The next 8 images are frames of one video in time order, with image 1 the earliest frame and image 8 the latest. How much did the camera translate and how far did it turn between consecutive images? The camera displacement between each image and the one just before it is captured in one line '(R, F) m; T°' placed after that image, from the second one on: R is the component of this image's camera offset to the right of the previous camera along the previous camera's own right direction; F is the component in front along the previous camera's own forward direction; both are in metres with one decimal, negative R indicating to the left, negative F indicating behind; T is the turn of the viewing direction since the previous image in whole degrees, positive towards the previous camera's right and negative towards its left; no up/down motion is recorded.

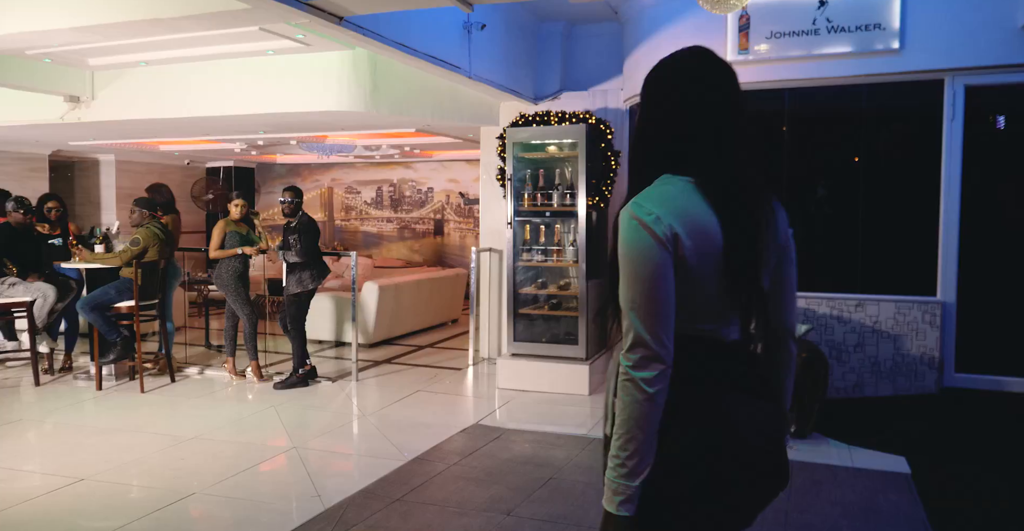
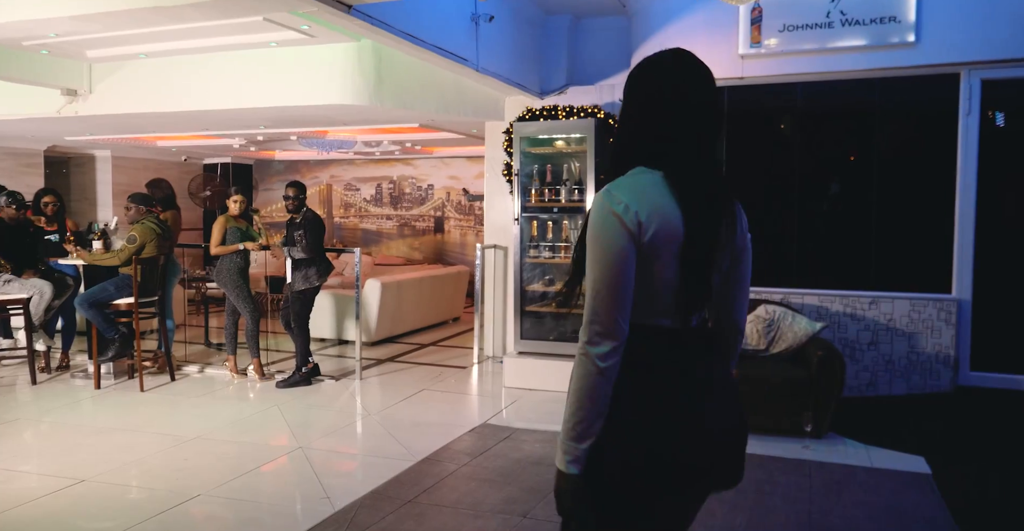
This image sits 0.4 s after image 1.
(-0.1, +0.1) m; 0°
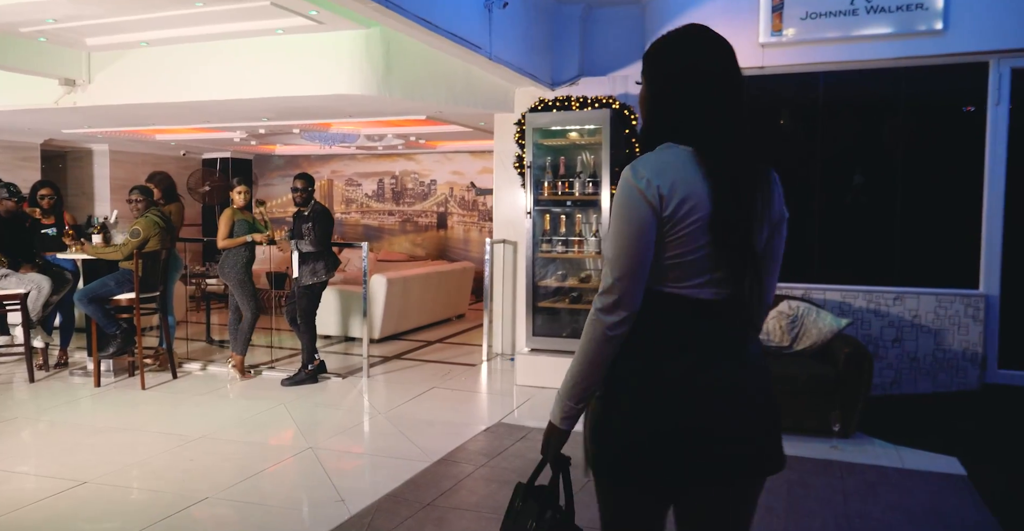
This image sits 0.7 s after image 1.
(-0.1, +0.2) m; 0°
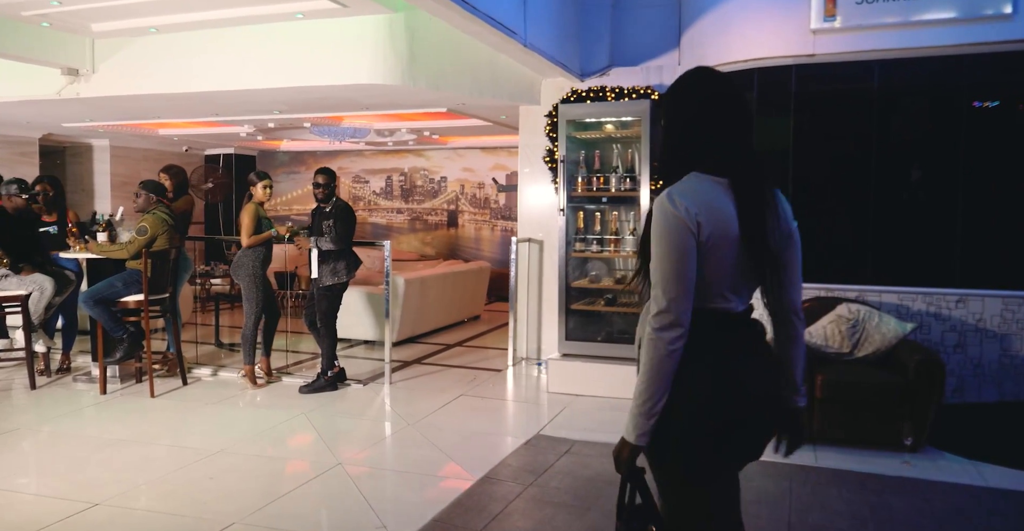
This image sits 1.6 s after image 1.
(-0.3, +0.3) m; 0°
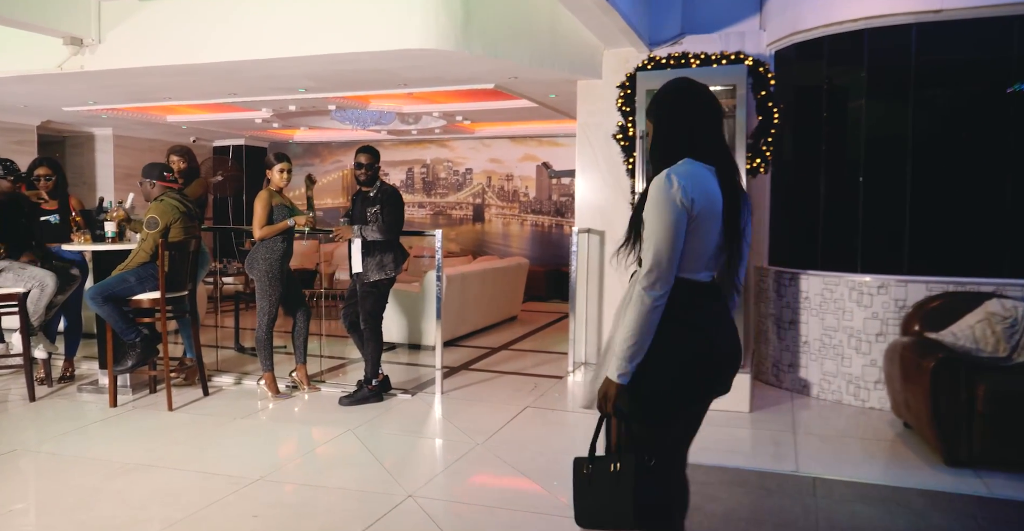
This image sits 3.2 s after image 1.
(-0.5, +0.7) m; 0°
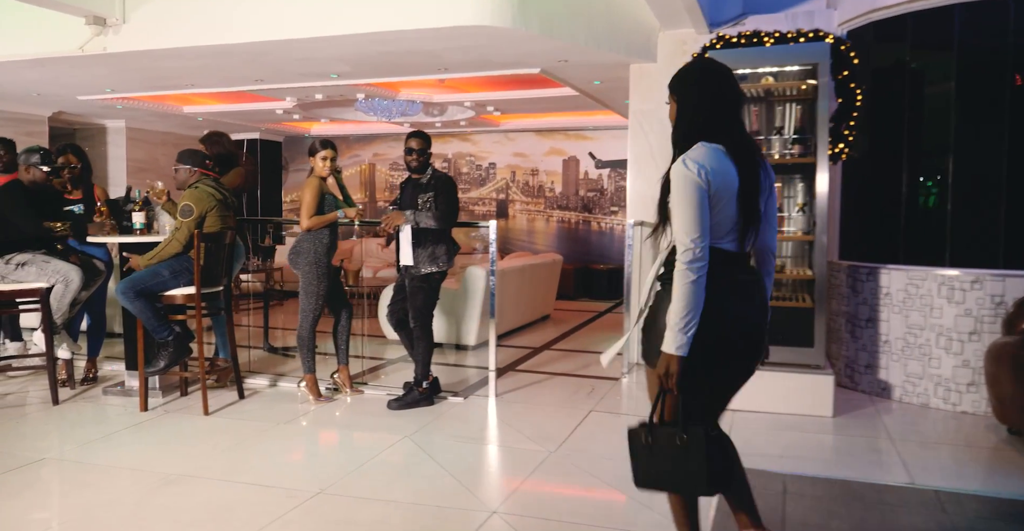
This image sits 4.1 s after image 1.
(-0.4, +0.3) m; 0°
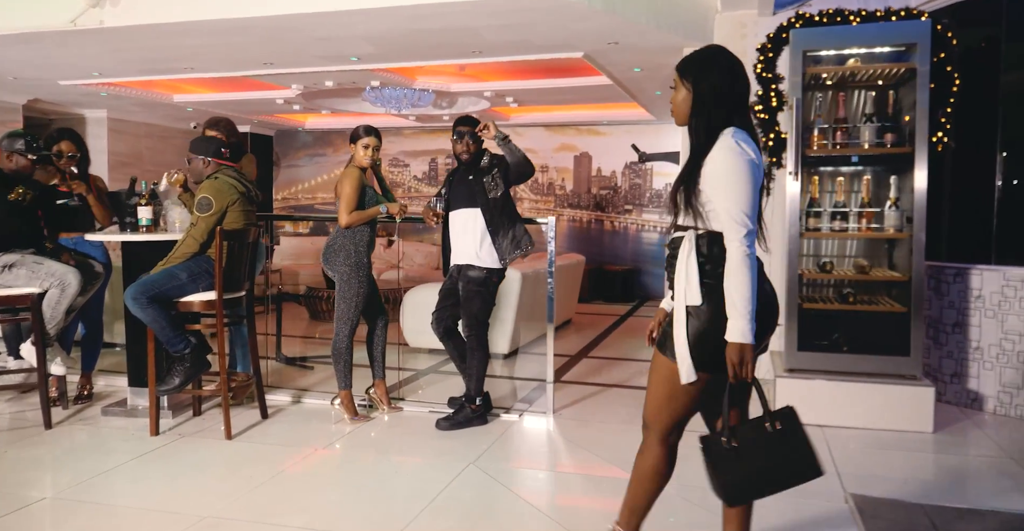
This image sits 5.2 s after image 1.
(-0.5, +0.5) m; +2°
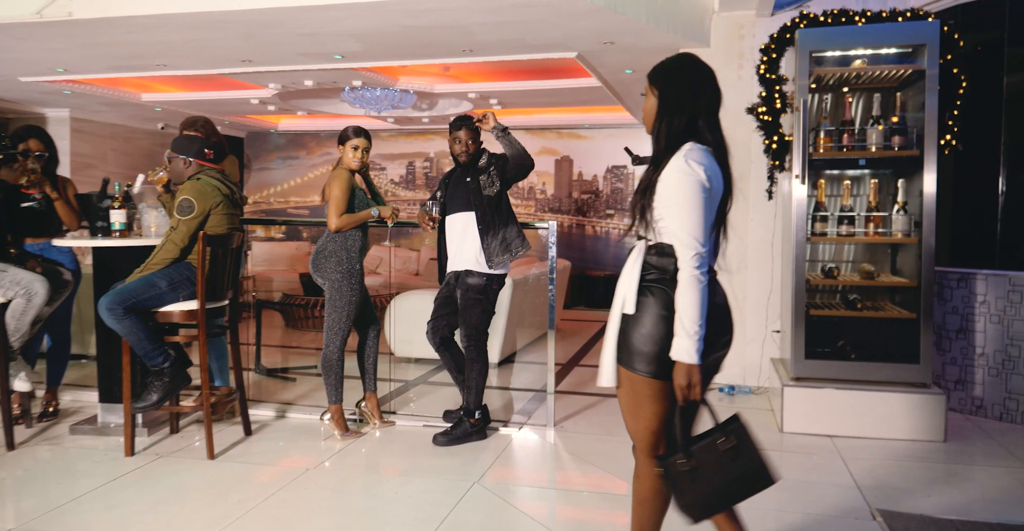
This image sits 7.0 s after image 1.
(-0.2, +0.2) m; +3°
